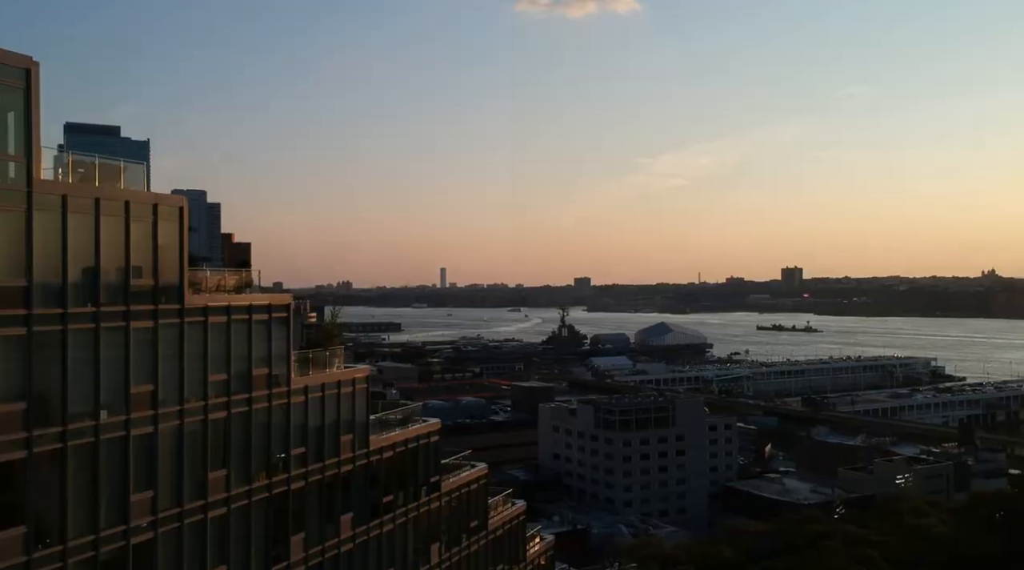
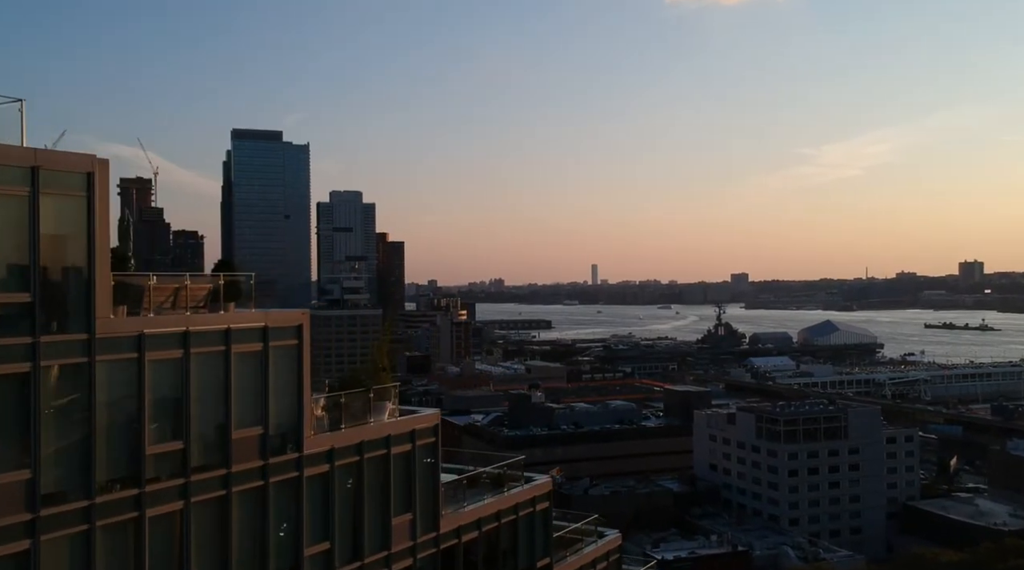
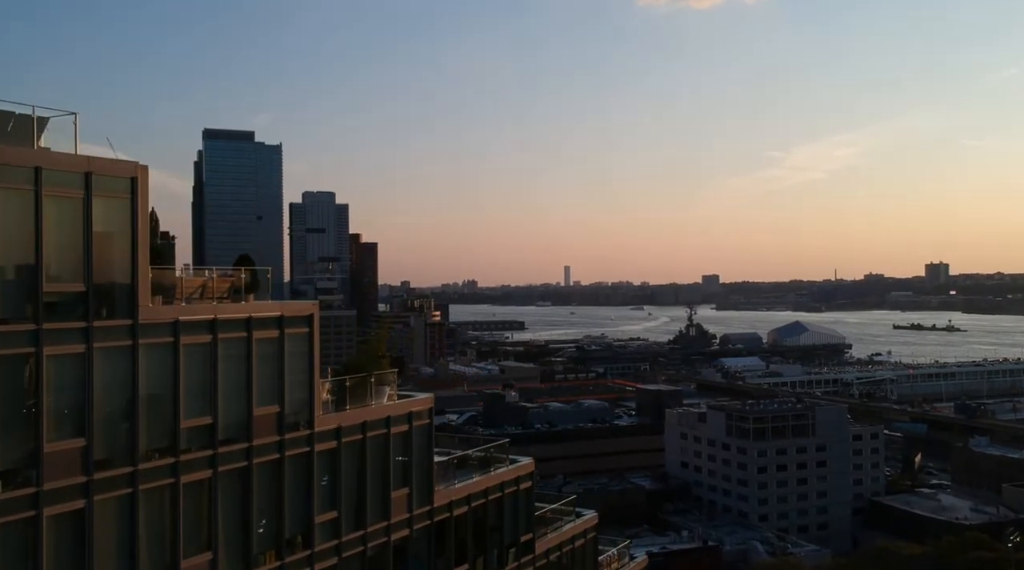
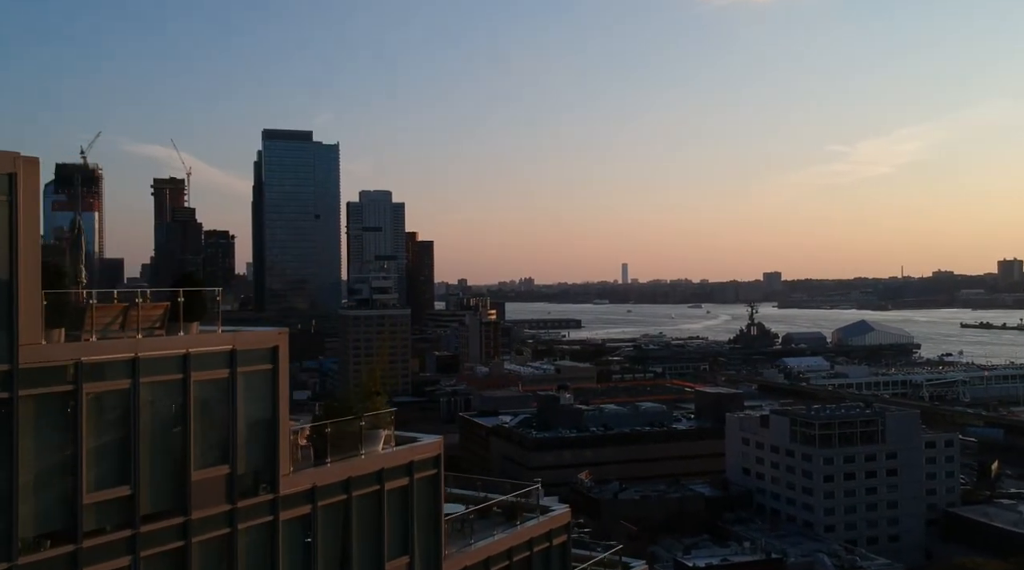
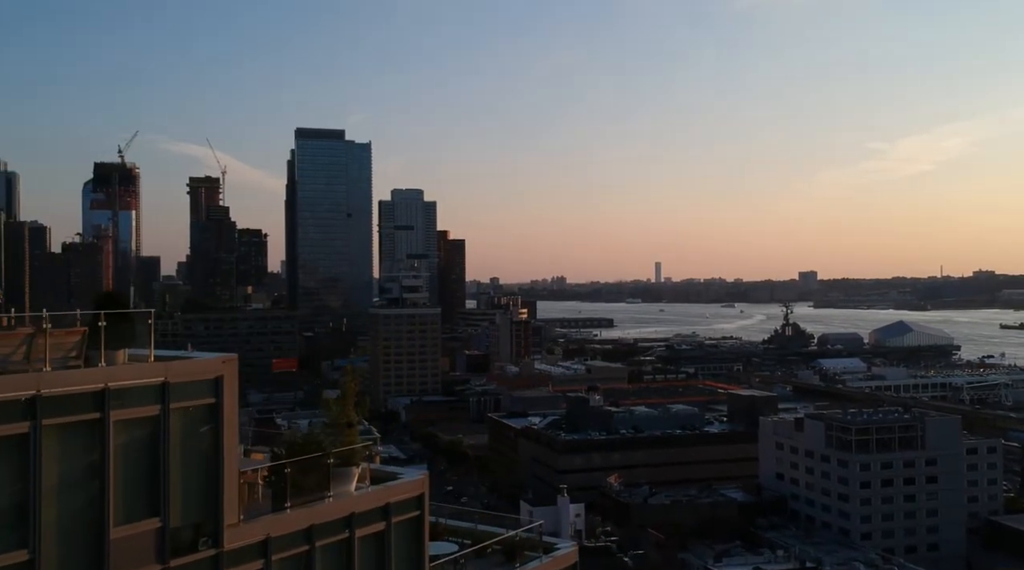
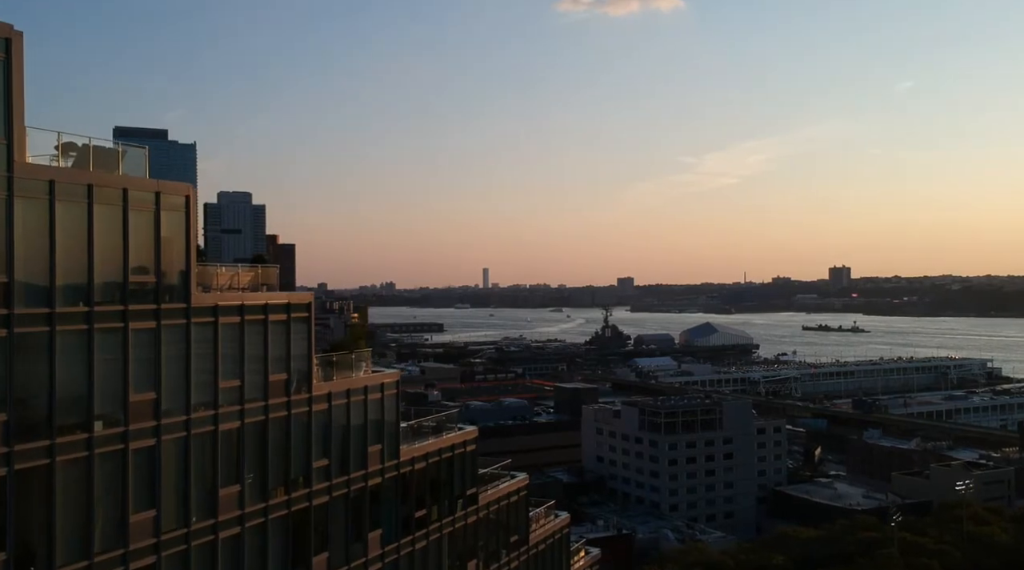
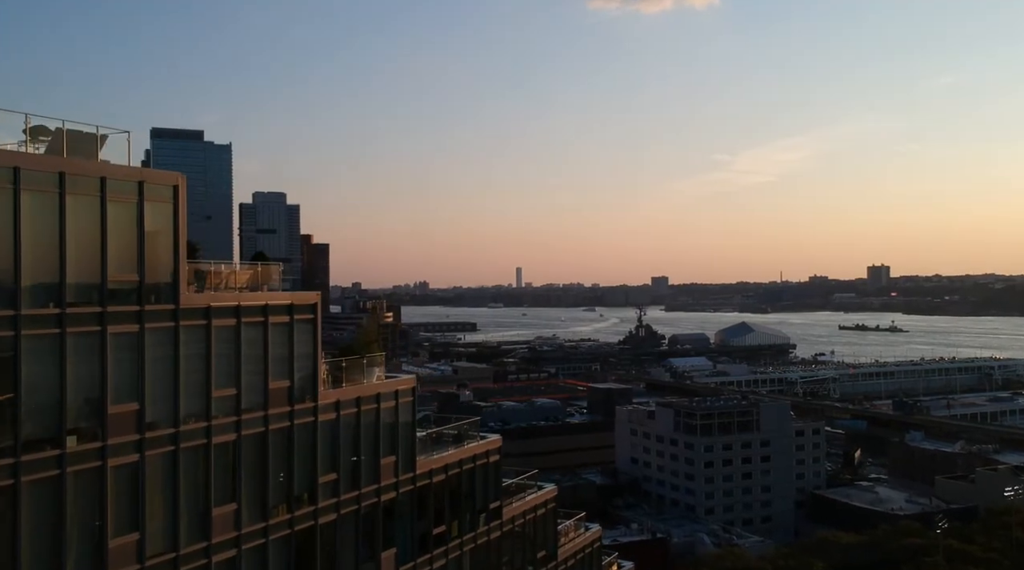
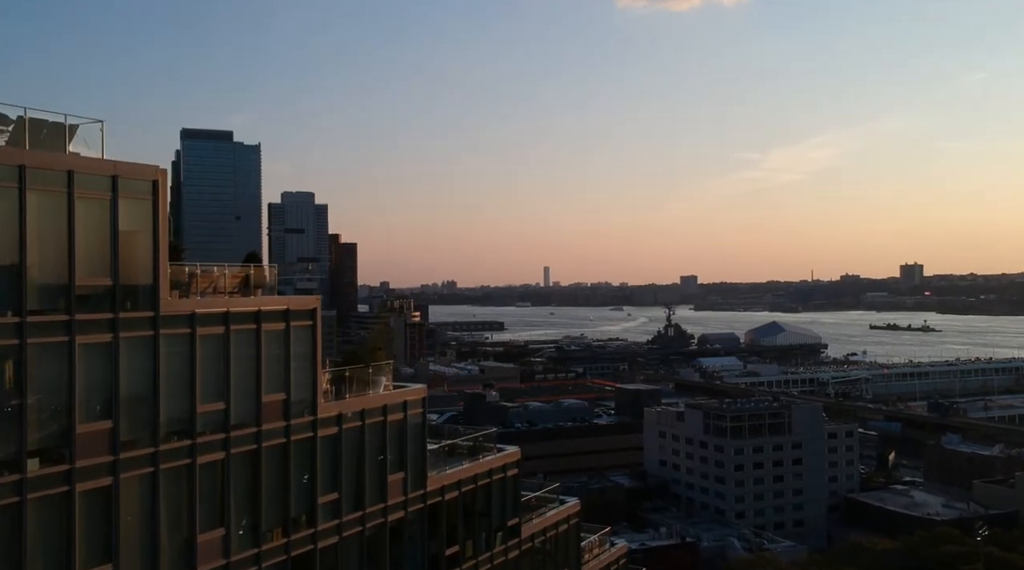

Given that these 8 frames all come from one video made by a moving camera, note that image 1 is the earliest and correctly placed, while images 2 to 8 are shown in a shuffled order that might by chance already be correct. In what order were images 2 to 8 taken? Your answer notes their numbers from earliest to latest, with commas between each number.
6, 7, 8, 3, 2, 4, 5
